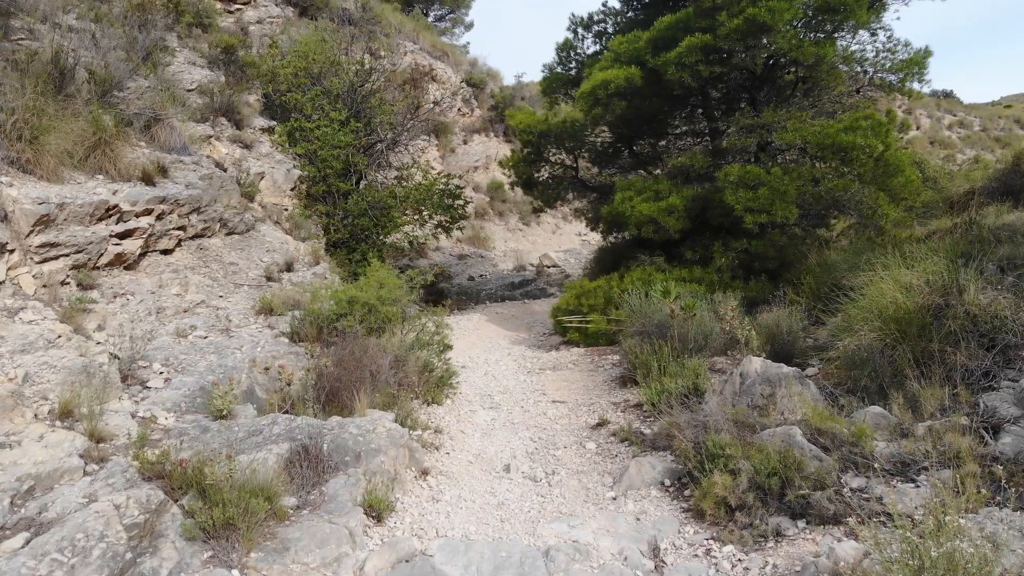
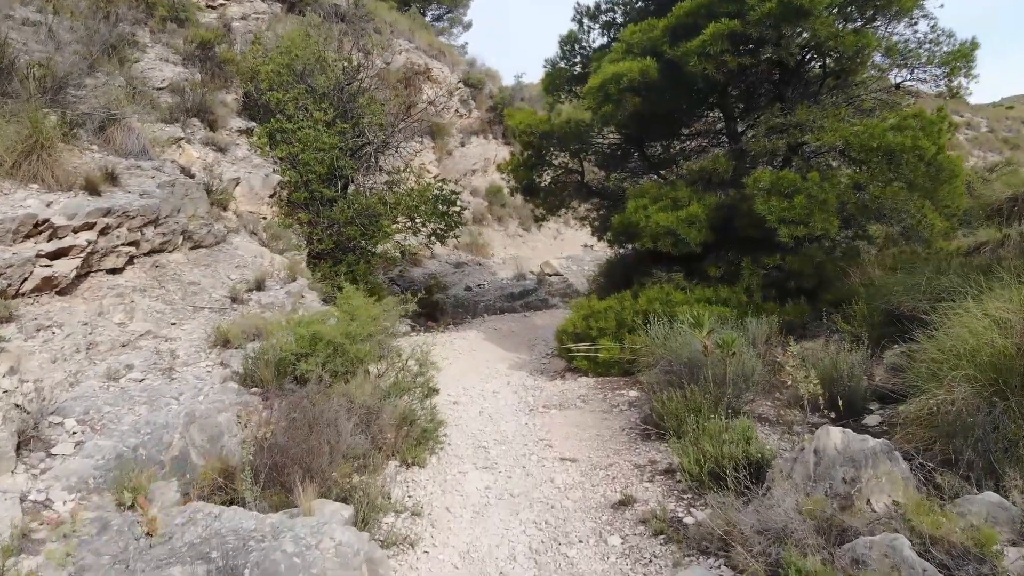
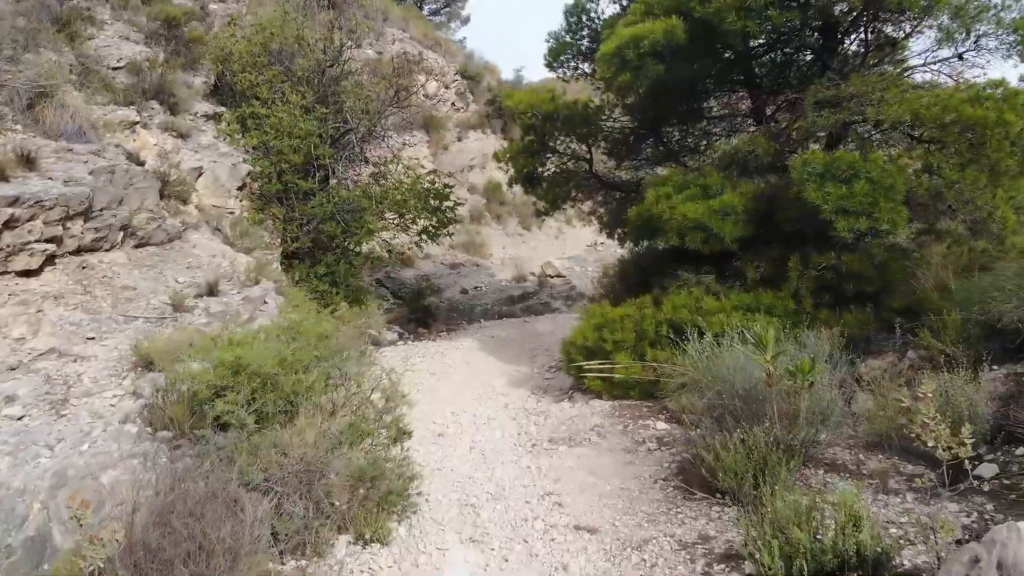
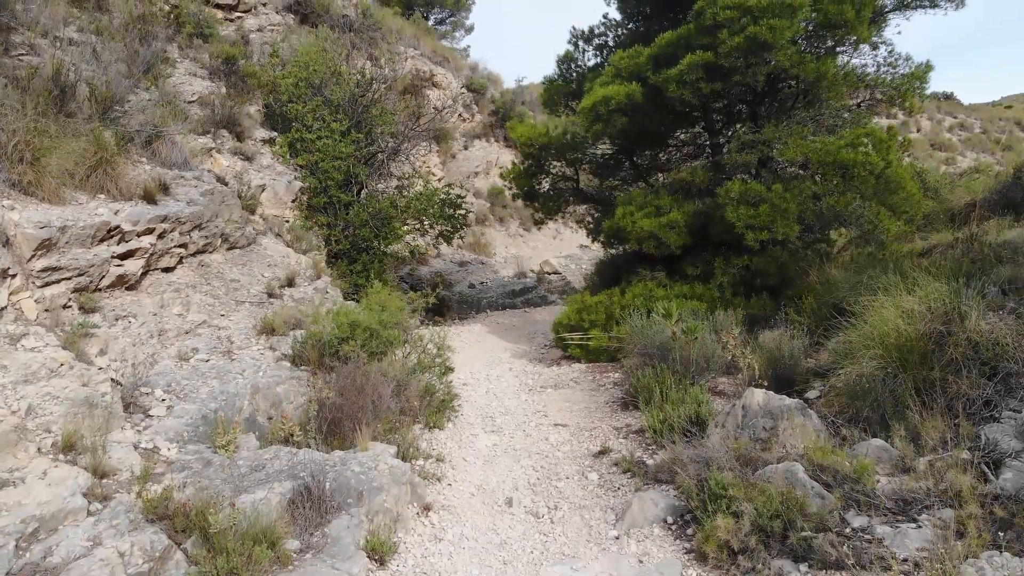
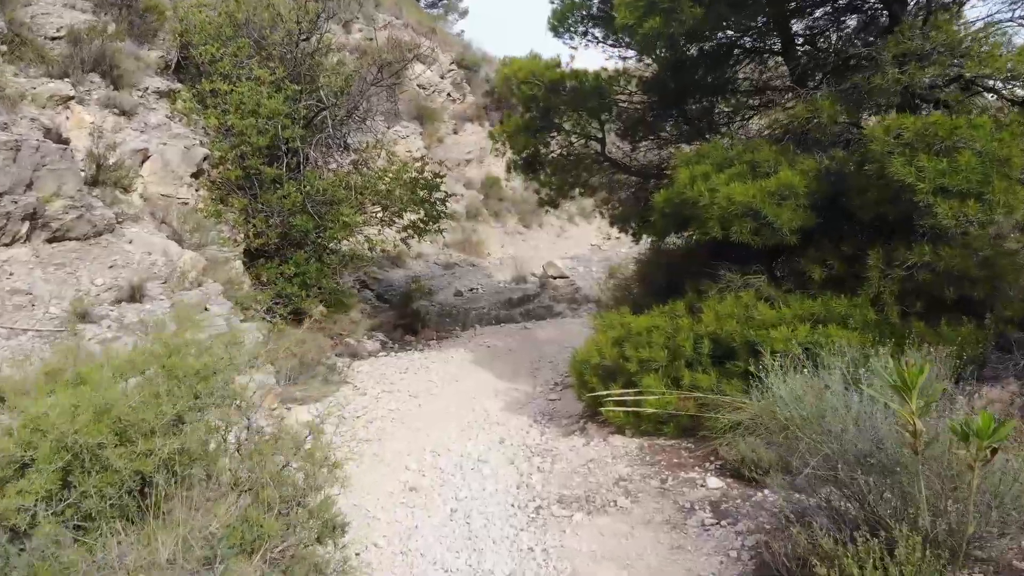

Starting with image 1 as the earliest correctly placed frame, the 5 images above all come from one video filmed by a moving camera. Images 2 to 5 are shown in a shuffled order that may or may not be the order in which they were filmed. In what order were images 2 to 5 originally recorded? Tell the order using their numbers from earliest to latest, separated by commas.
4, 2, 3, 5
